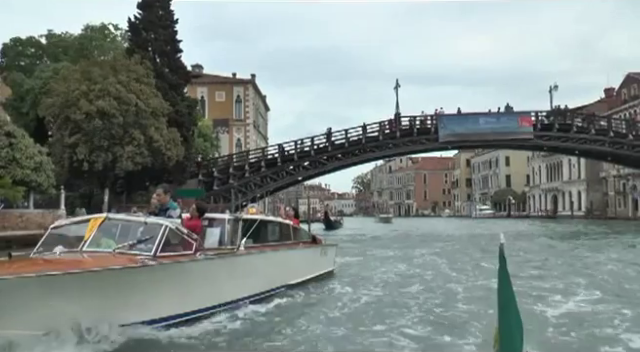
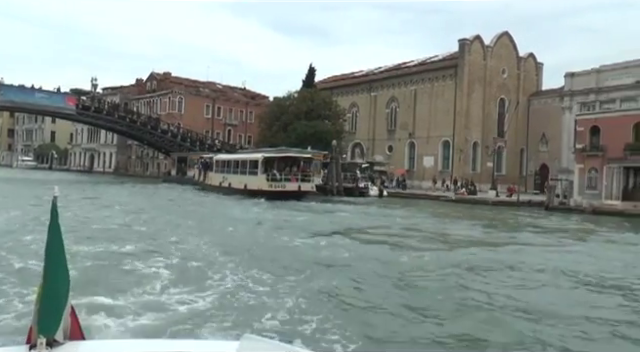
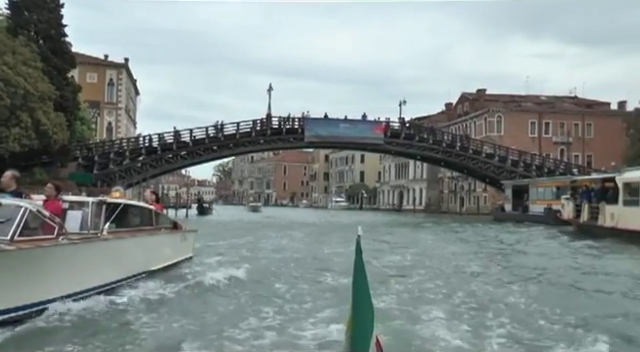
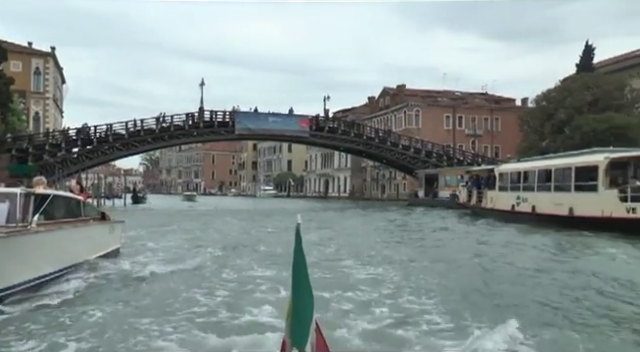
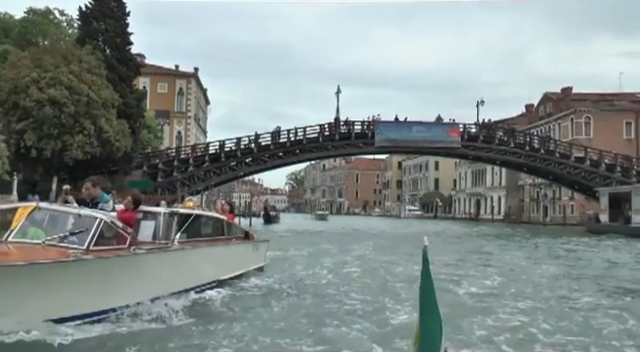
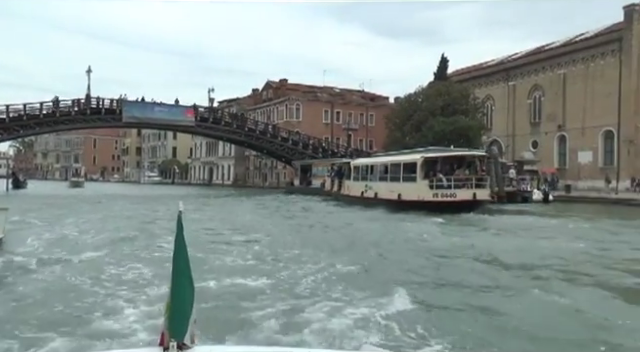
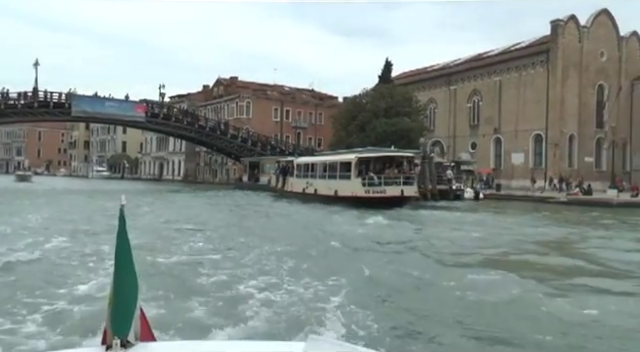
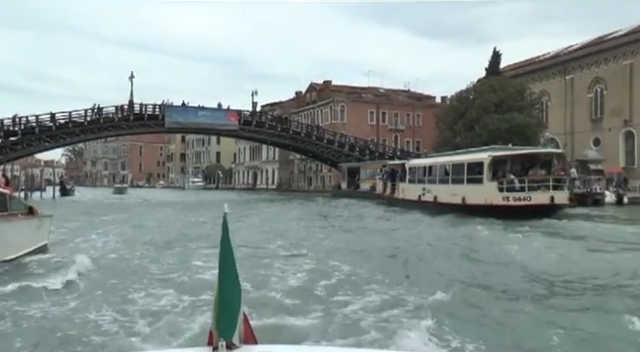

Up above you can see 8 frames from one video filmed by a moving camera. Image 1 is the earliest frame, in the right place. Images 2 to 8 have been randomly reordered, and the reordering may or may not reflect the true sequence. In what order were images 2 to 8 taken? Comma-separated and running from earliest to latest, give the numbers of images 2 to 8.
5, 3, 4, 8, 6, 7, 2
